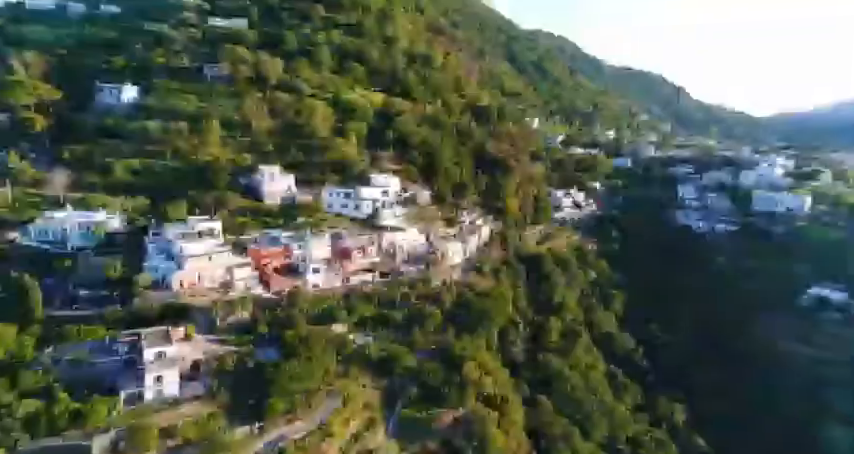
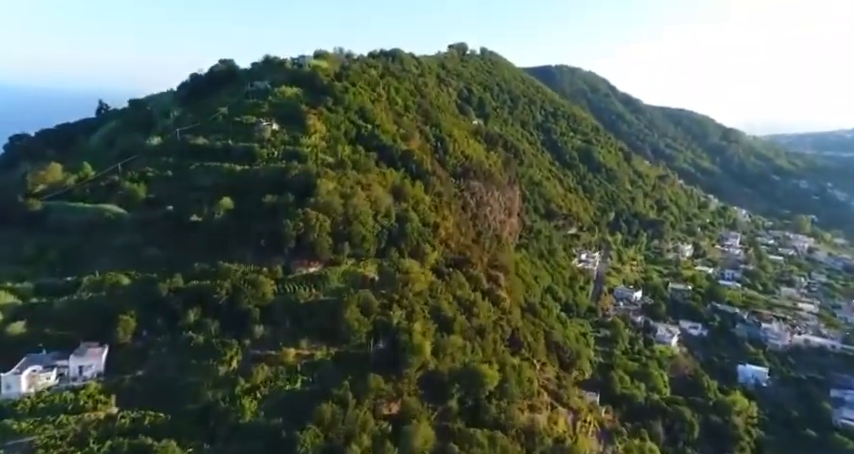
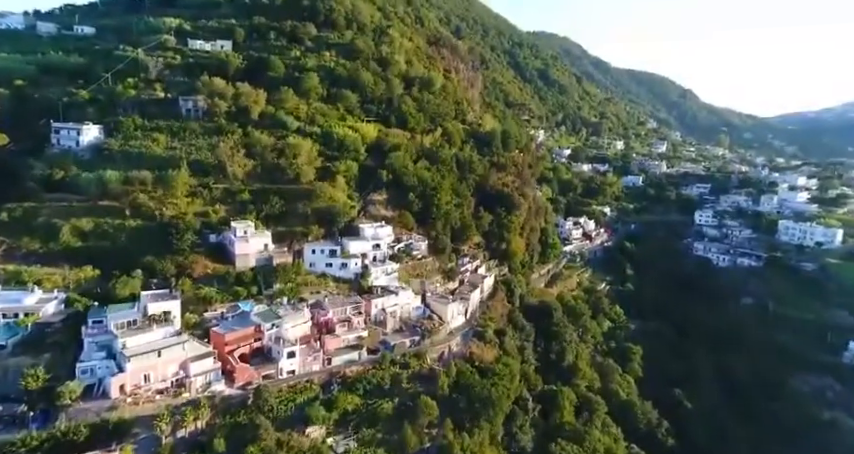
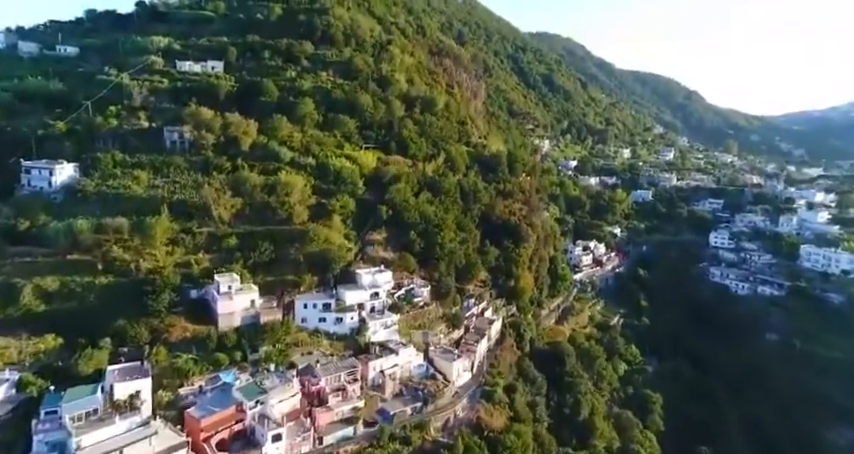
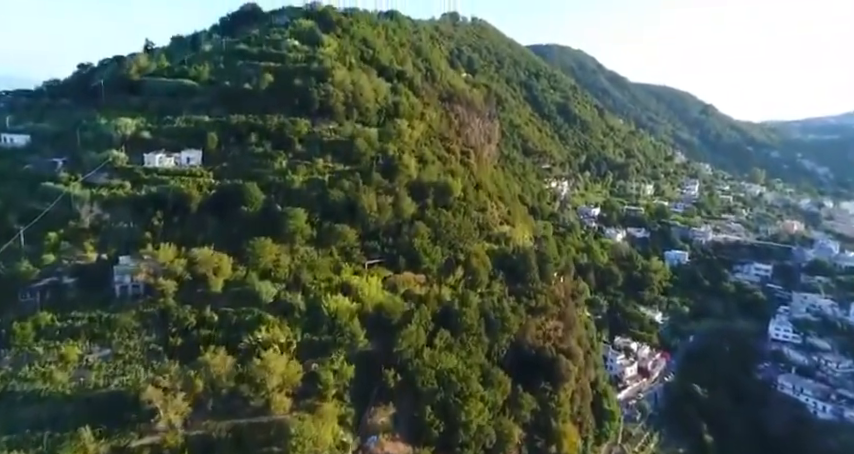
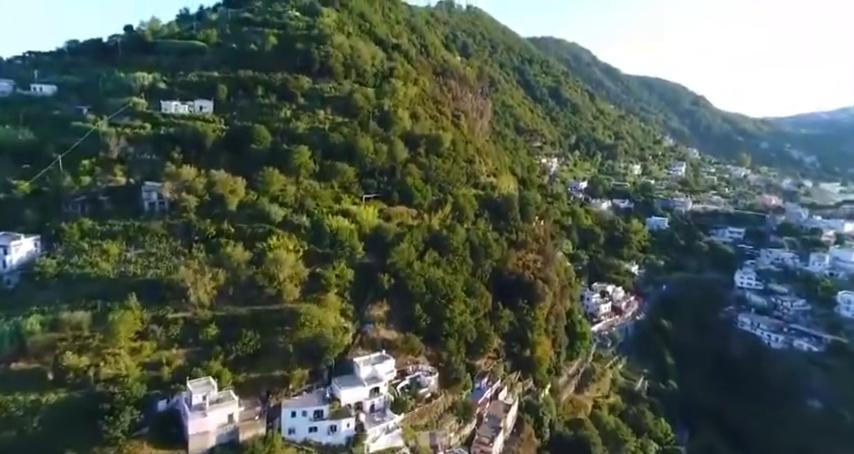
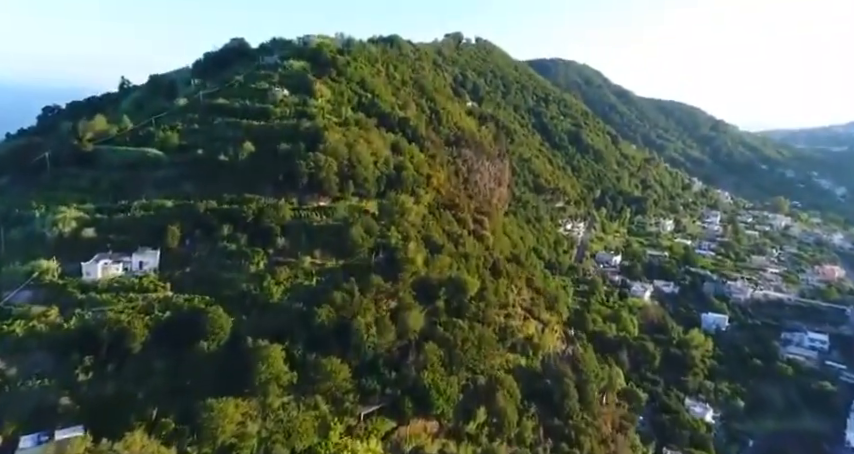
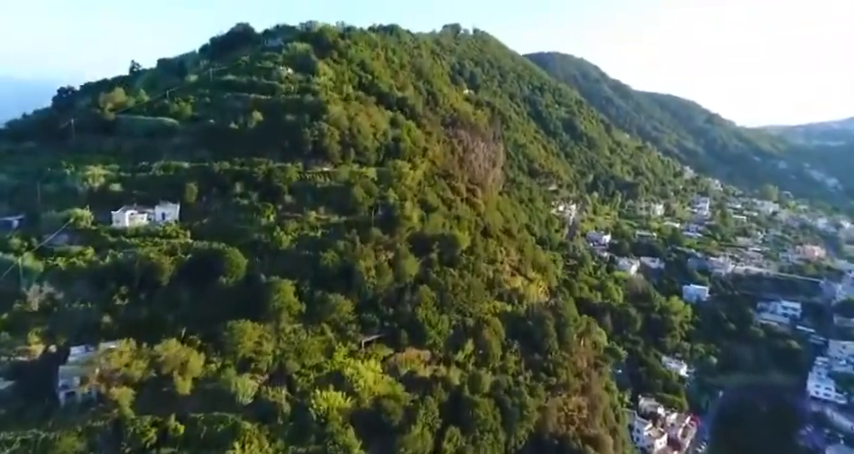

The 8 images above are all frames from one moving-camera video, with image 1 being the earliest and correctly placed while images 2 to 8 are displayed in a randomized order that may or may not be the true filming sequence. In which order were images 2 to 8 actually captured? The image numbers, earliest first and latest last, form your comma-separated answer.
3, 4, 6, 5, 8, 7, 2
